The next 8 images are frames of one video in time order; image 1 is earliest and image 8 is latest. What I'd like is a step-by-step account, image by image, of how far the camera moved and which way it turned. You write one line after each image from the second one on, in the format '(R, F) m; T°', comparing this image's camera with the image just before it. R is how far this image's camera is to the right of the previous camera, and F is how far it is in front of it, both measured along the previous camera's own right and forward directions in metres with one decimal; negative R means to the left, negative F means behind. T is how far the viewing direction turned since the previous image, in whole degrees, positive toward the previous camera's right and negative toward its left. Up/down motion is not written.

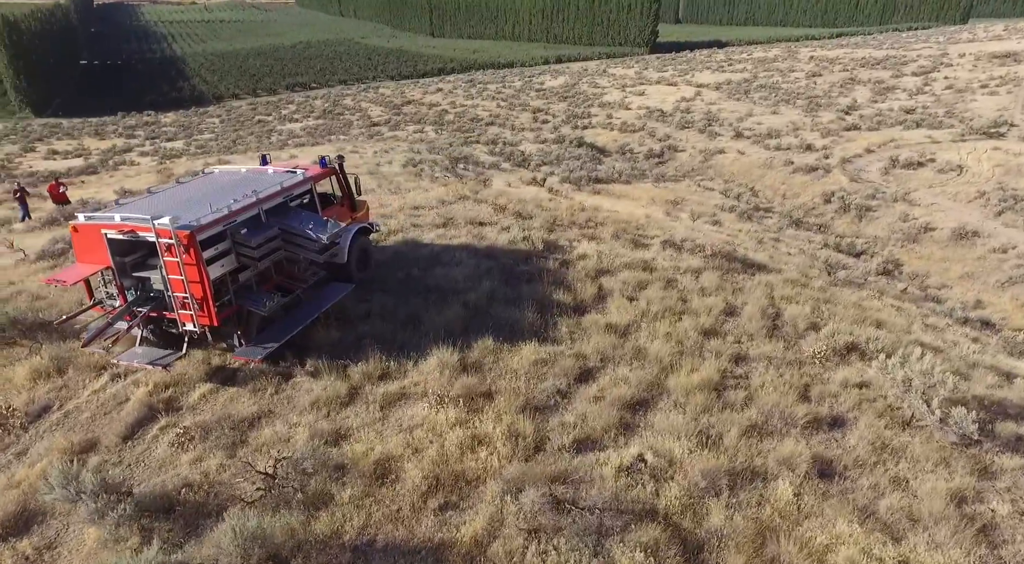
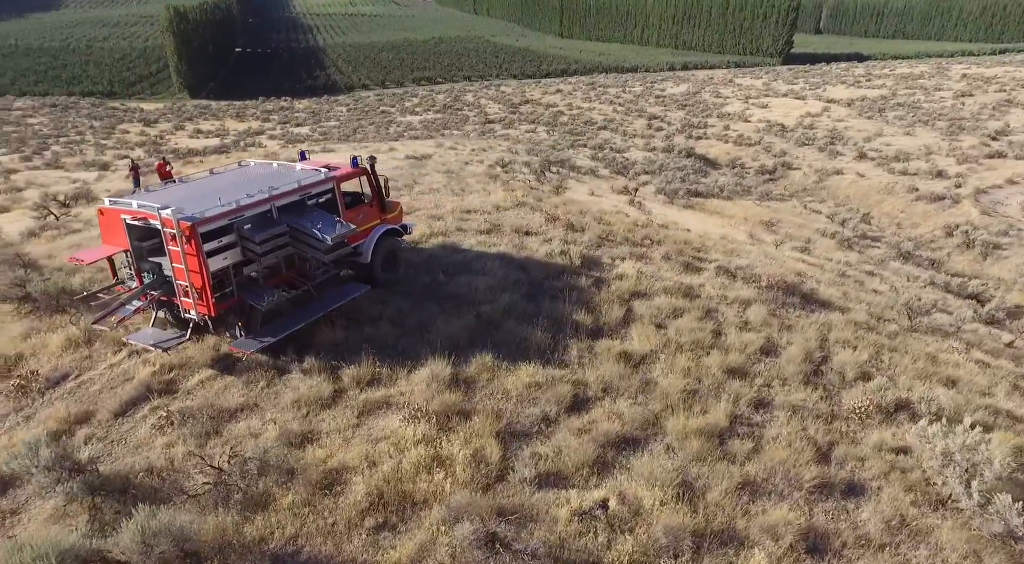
(+1.4, +0.4) m; -9°
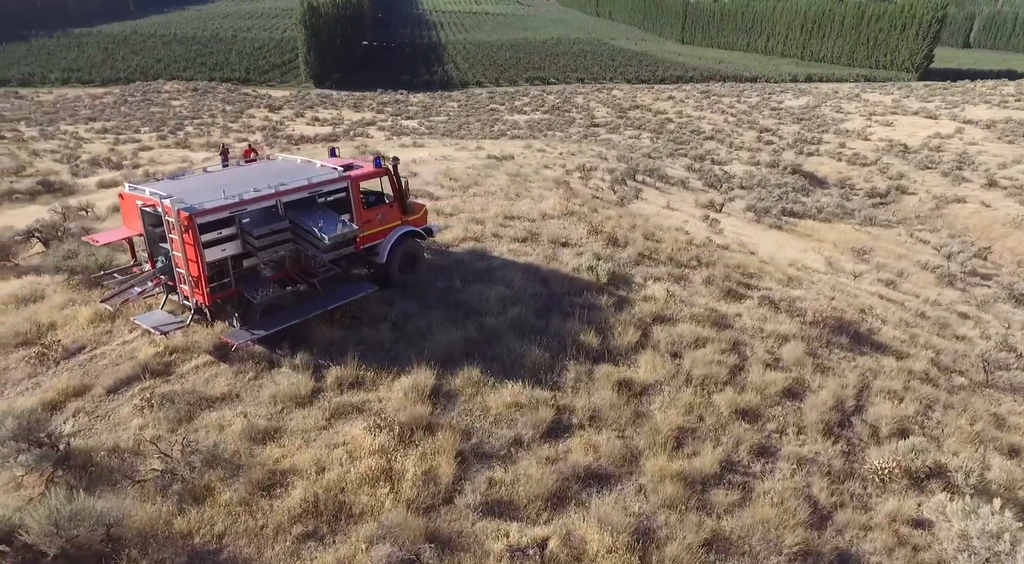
(+1.4, +0.4) m; -8°
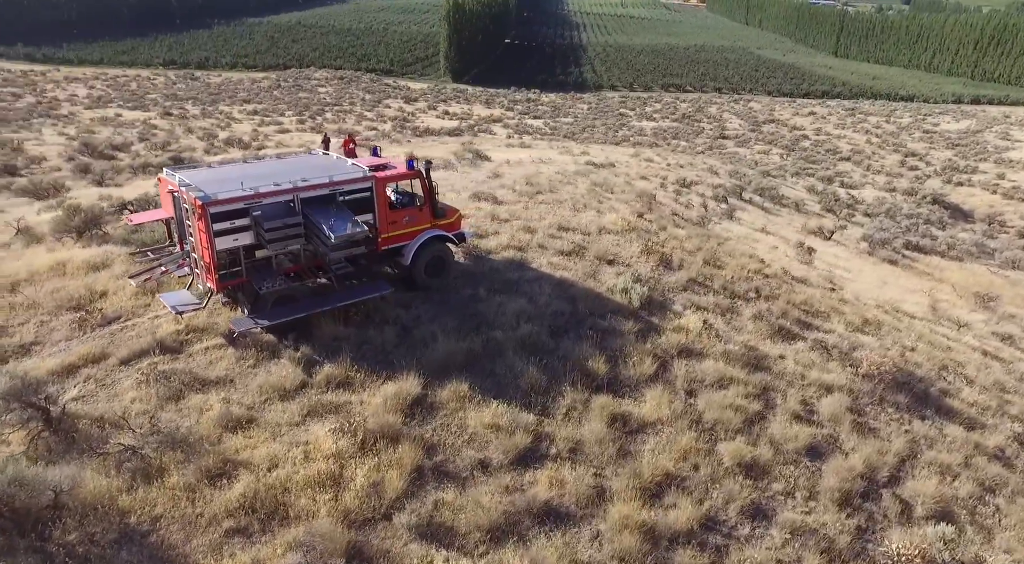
(+1.6, +0.4) m; -10°
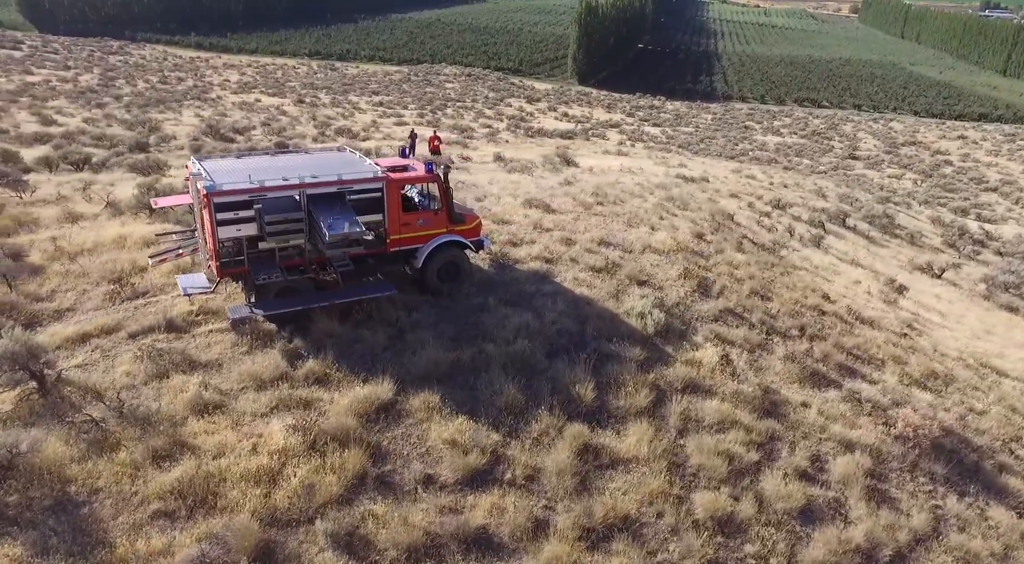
(+1.7, +0.4) m; -9°
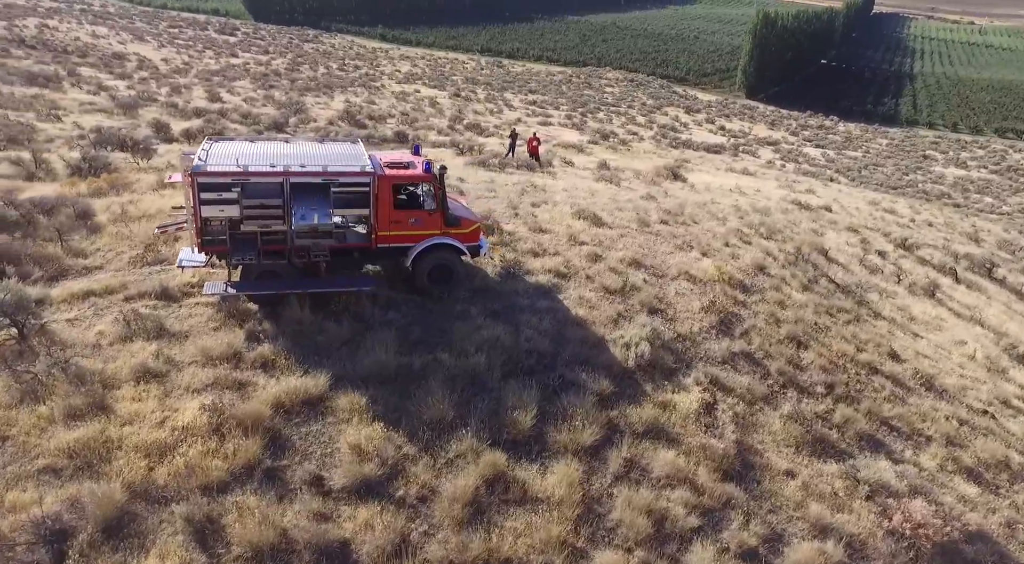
(+2.6, +0.7) m; -12°
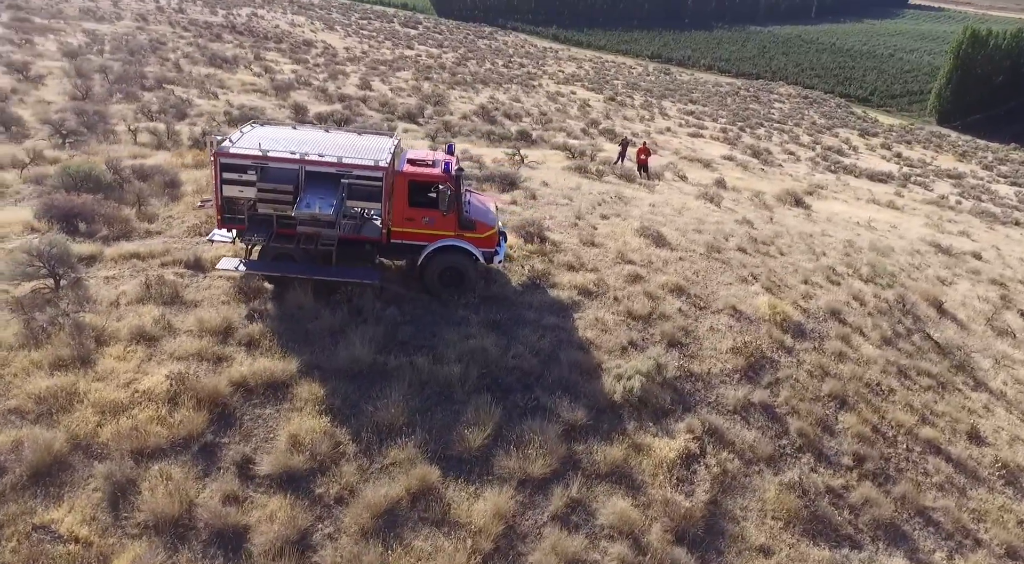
(+2.2, +0.7) m; -12°
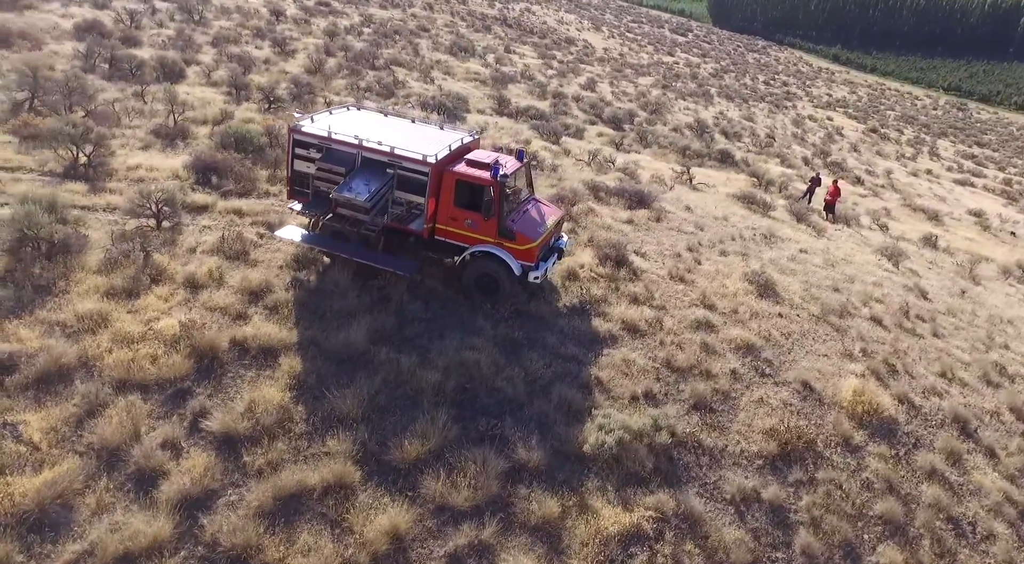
(+3.0, +1.0) m; -18°
